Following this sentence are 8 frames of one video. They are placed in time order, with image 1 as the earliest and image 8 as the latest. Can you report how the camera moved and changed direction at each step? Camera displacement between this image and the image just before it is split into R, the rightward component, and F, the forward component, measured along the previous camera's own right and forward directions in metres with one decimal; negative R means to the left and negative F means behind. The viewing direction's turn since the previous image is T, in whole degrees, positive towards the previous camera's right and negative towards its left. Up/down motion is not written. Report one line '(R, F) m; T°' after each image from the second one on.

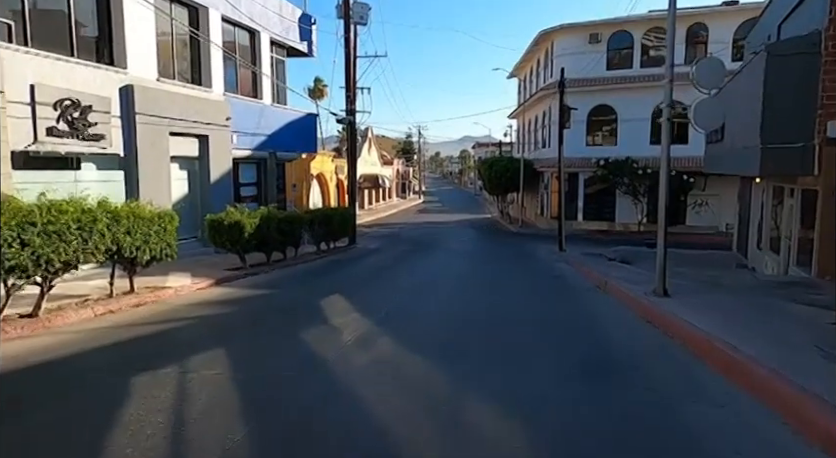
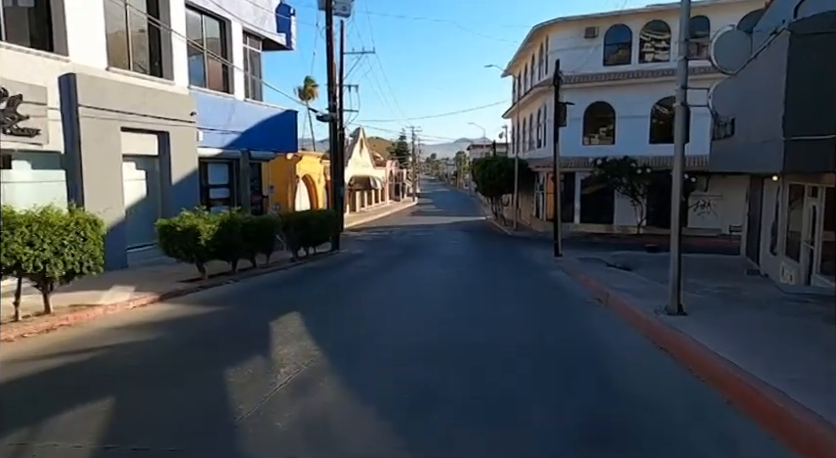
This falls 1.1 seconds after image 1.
(+0.4, +1.4) m; 0°
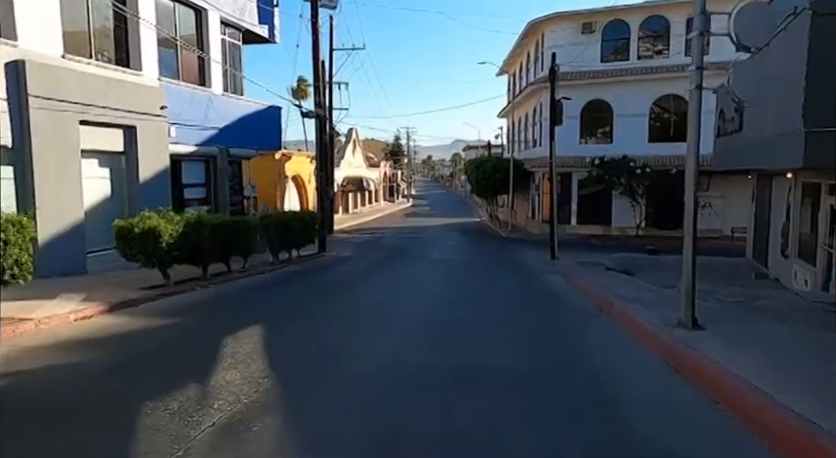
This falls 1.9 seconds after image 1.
(+0.3, +1.0) m; 0°
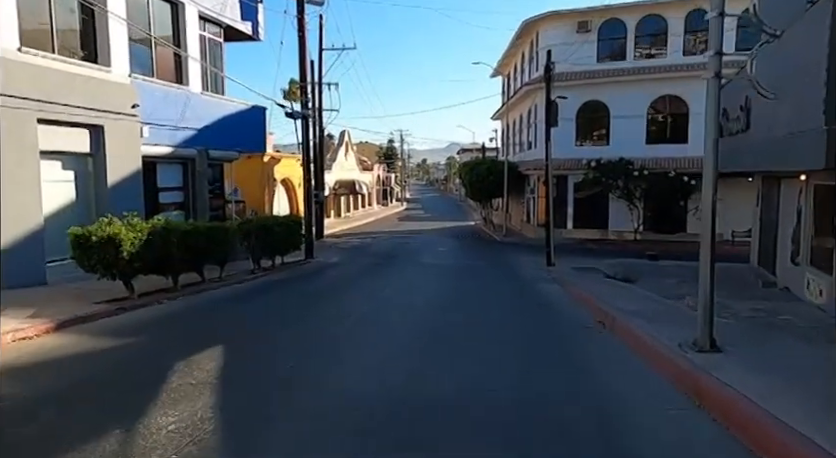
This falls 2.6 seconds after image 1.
(+0.2, +0.8) m; +1°
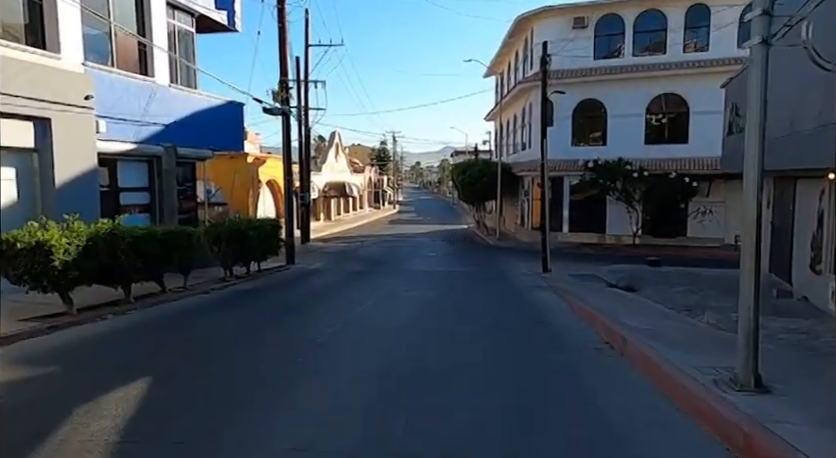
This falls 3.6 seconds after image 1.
(+0.2, +1.2) m; +1°
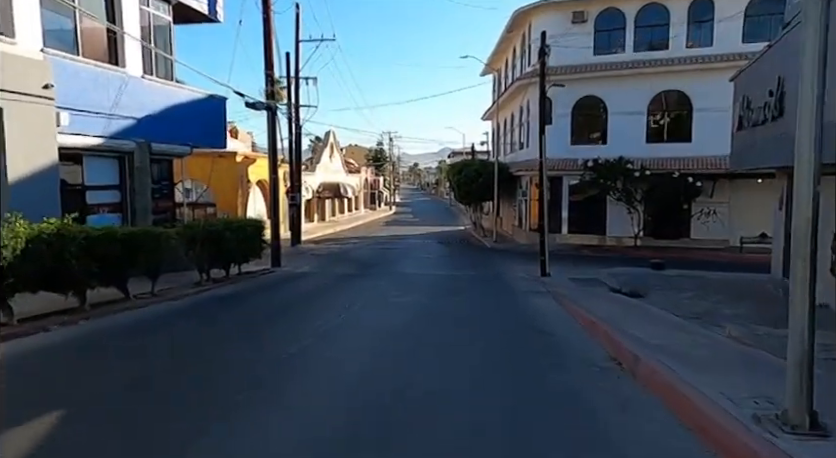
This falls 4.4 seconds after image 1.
(+0.2, +0.9) m; 0°
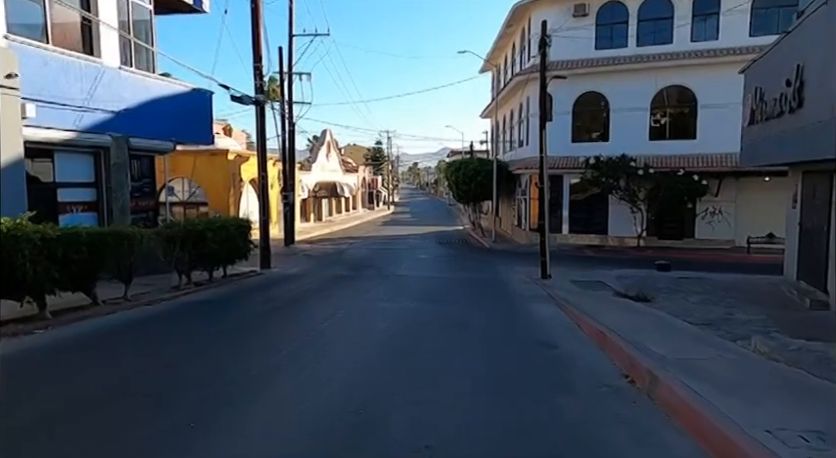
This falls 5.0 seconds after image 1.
(+0.2, +0.8) m; 0°
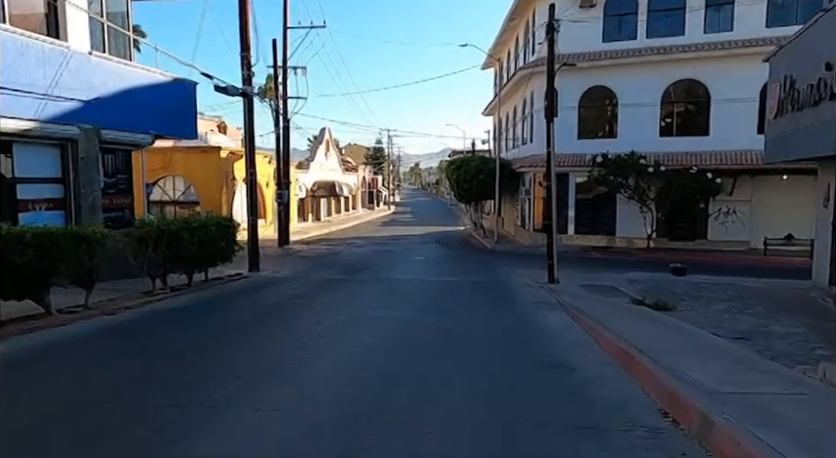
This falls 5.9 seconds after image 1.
(+0.1, +1.1) m; 0°
